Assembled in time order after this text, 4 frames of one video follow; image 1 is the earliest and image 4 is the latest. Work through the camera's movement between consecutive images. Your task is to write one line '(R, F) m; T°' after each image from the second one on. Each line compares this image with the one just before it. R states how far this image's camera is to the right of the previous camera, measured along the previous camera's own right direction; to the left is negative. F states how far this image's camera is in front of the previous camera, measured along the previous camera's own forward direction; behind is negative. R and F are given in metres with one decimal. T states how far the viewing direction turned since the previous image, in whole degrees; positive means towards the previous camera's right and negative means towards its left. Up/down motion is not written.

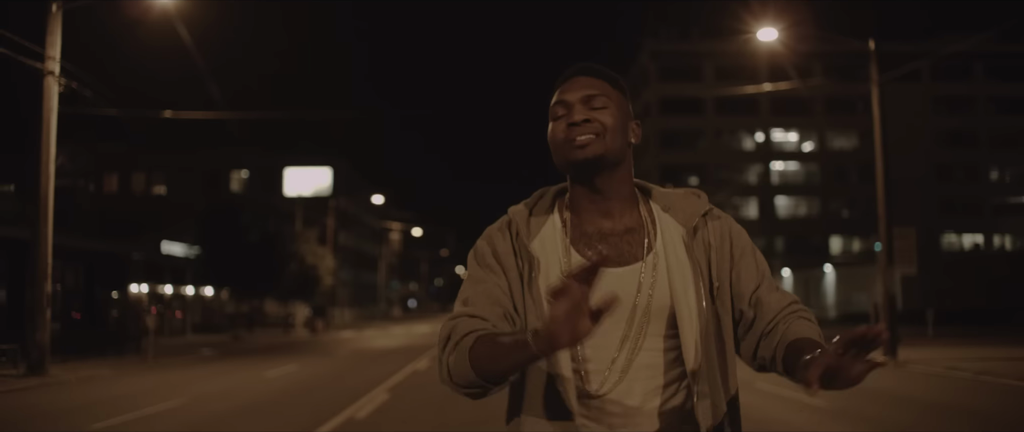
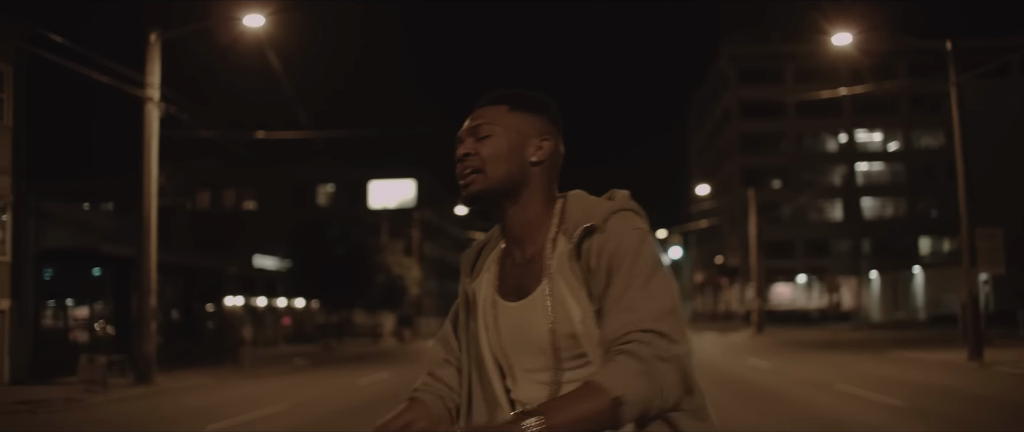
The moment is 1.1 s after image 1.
(+0.1, -0.6) m; -4°
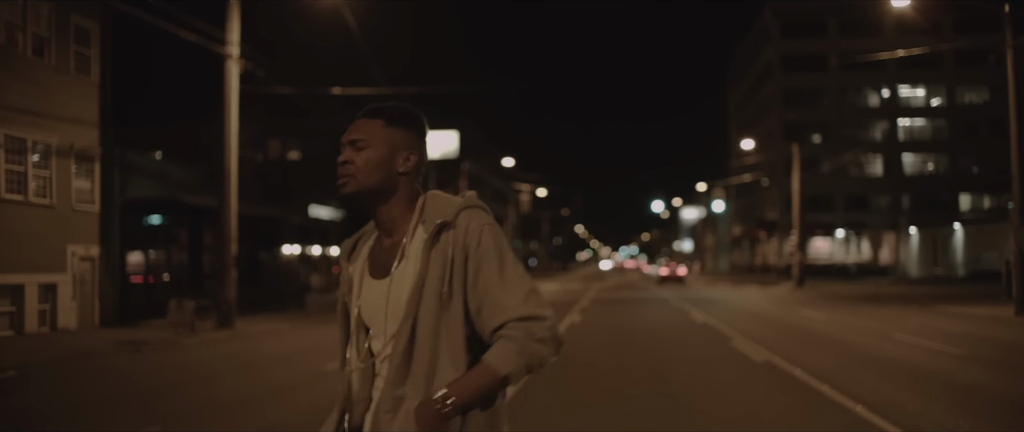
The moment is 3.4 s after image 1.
(-0.7, -1.0) m; -2°
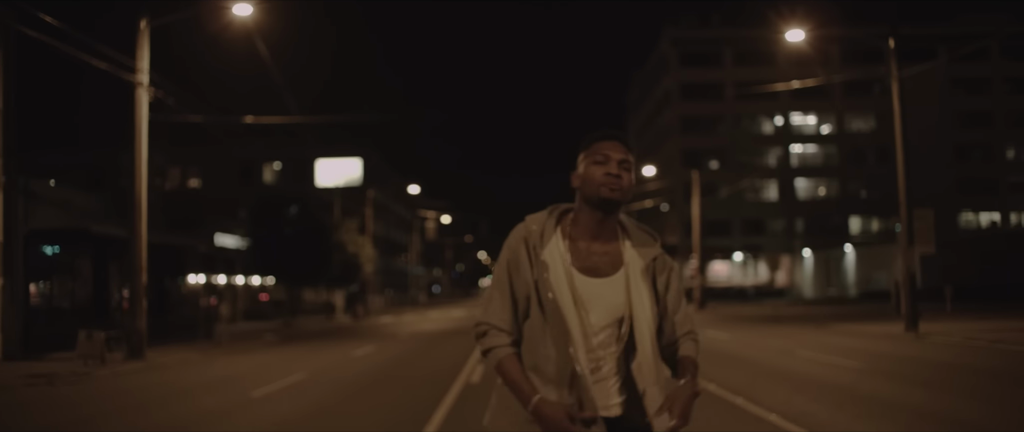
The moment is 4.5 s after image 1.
(-0.3, -0.4) m; +5°
